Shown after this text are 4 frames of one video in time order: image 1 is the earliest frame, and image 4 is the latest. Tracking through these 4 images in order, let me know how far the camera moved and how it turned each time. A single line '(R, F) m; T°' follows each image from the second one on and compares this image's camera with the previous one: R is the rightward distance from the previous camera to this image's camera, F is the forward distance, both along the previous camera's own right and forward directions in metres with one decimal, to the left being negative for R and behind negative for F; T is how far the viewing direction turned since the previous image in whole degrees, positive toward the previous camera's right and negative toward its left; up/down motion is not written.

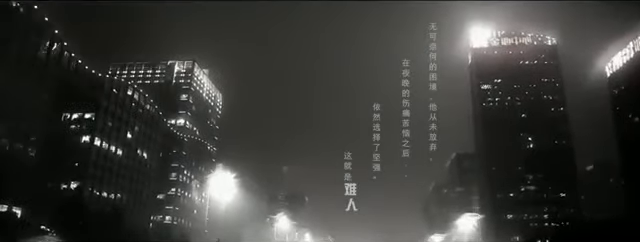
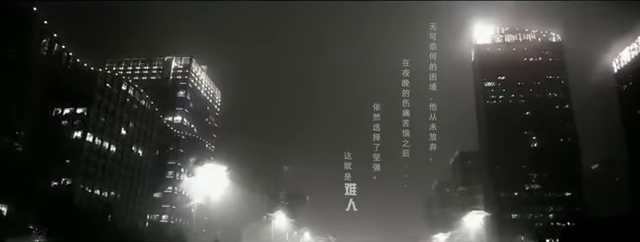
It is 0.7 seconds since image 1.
(0.0, +0.4) m; 0°
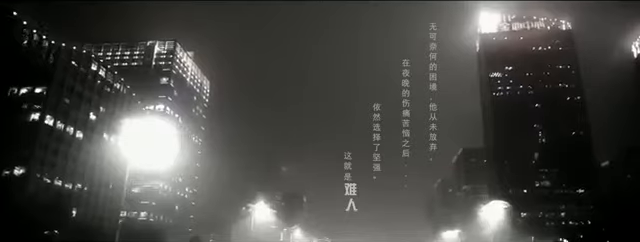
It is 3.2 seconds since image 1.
(+0.1, +1.4) m; 0°
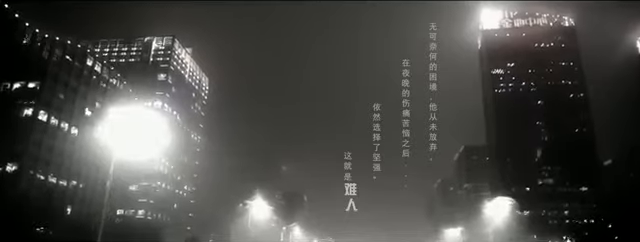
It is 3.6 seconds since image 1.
(0.0, +0.2) m; 0°
